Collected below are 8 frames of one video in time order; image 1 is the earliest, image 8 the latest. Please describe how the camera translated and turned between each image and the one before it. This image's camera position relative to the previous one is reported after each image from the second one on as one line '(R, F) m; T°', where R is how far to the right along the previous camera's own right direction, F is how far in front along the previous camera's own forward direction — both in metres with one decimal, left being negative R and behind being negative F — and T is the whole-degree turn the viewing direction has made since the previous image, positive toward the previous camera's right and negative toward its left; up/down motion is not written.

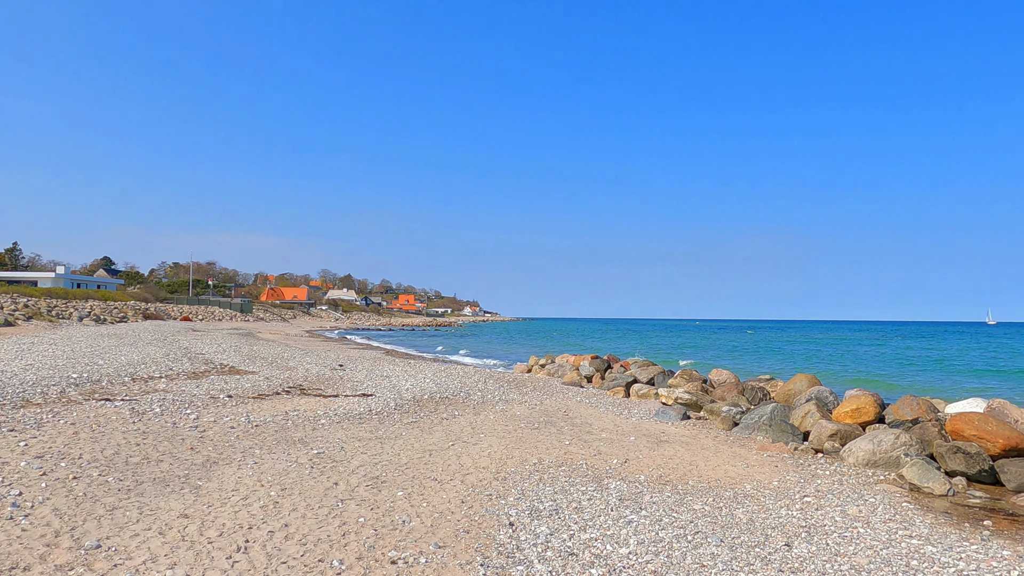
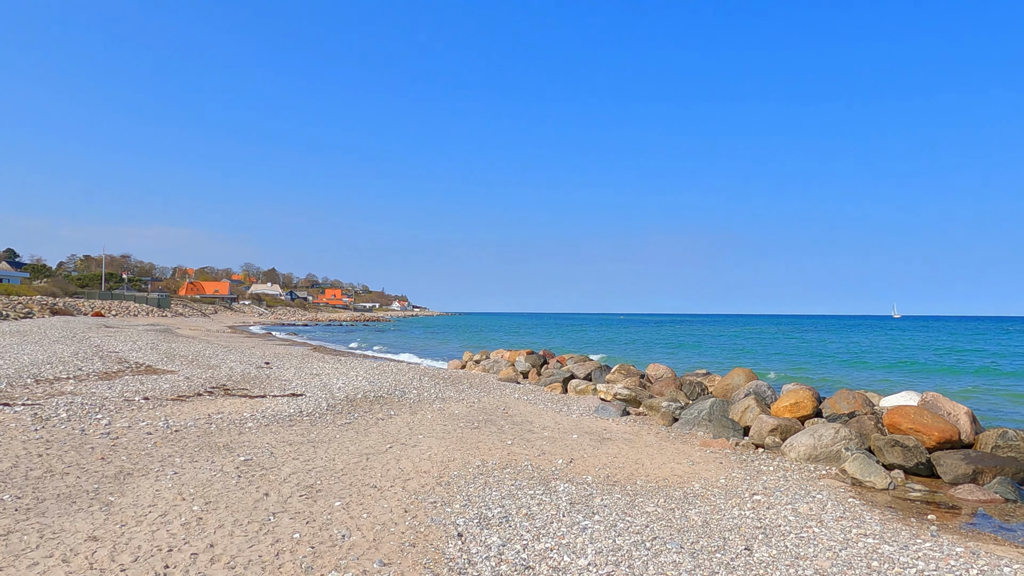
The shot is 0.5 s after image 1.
(-0.2, +0.6) m; +5°
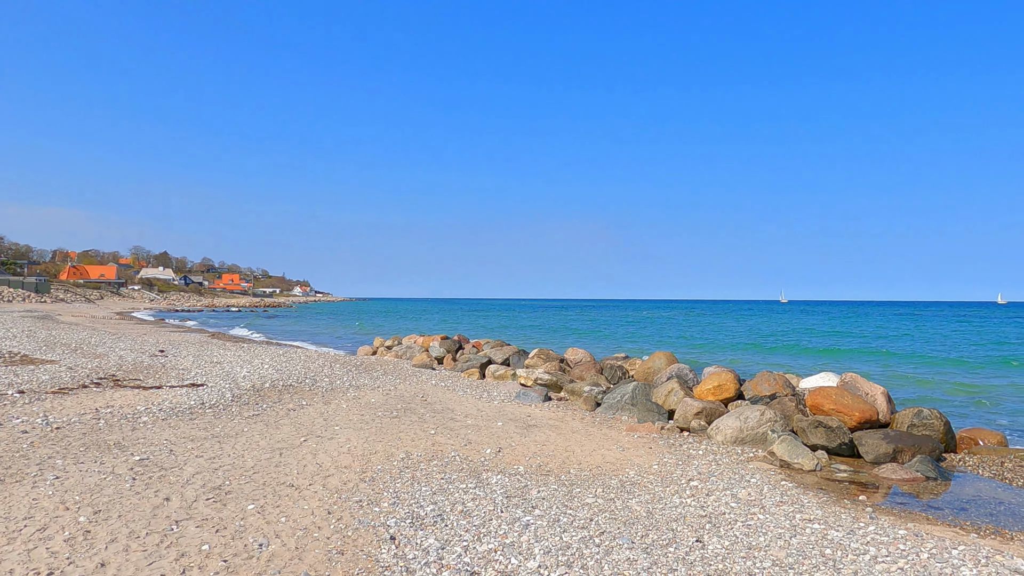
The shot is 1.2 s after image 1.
(-0.3, +0.8) m; +7°
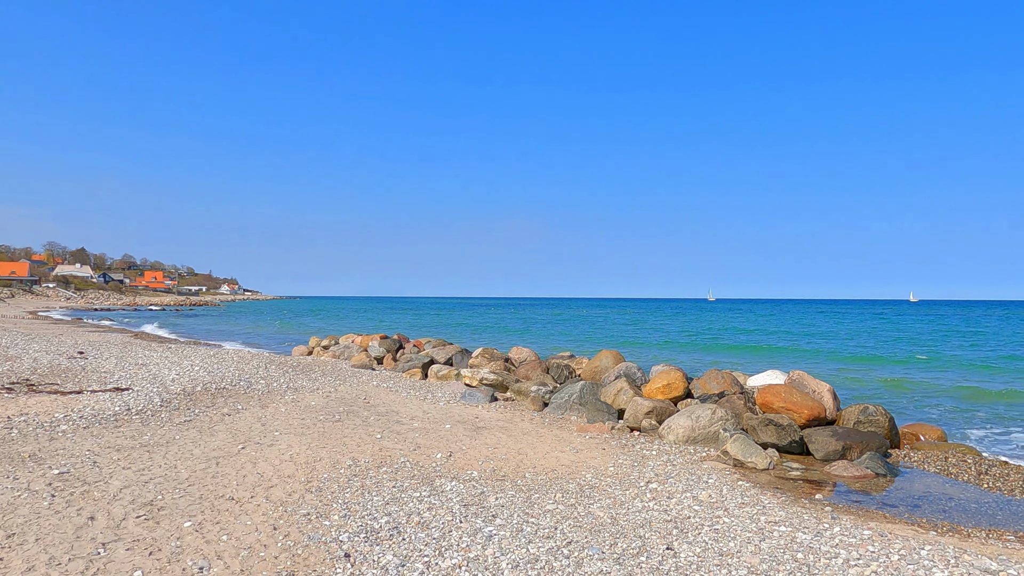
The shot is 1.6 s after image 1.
(-0.3, +0.5) m; +5°
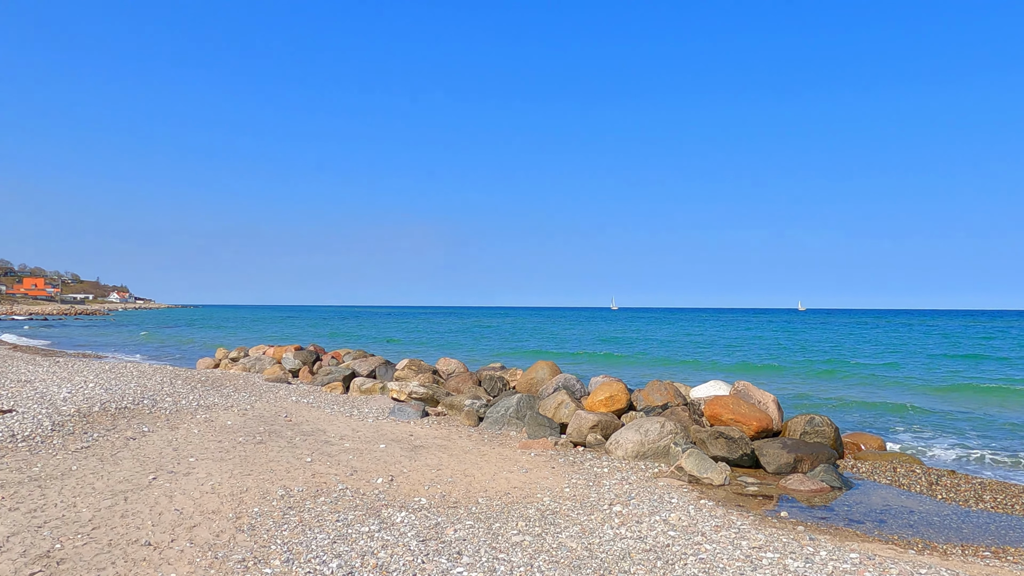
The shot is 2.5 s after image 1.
(-0.6, +1.0) m; +7°
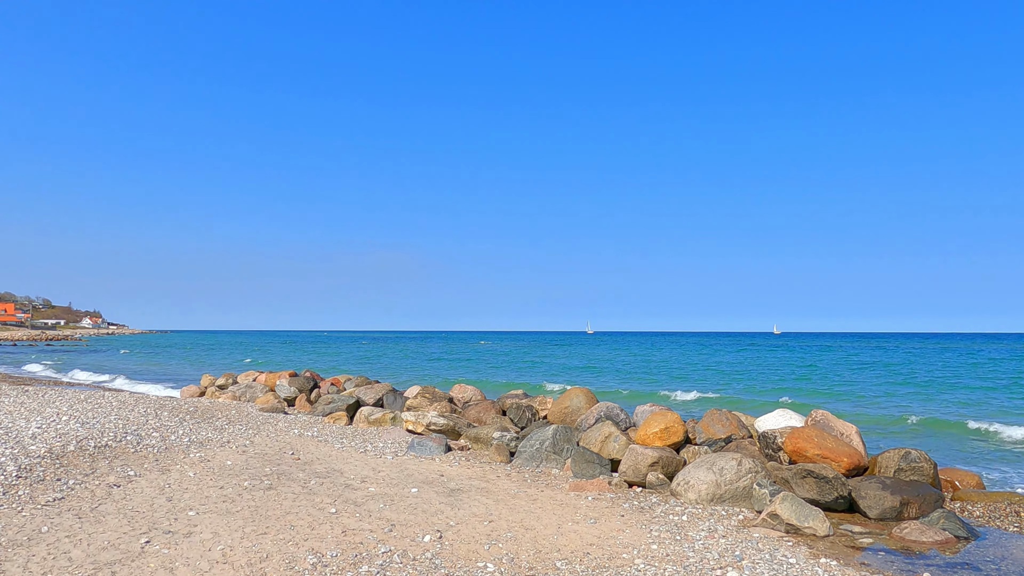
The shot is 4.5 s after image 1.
(-1.2, +2.0) m; +2°
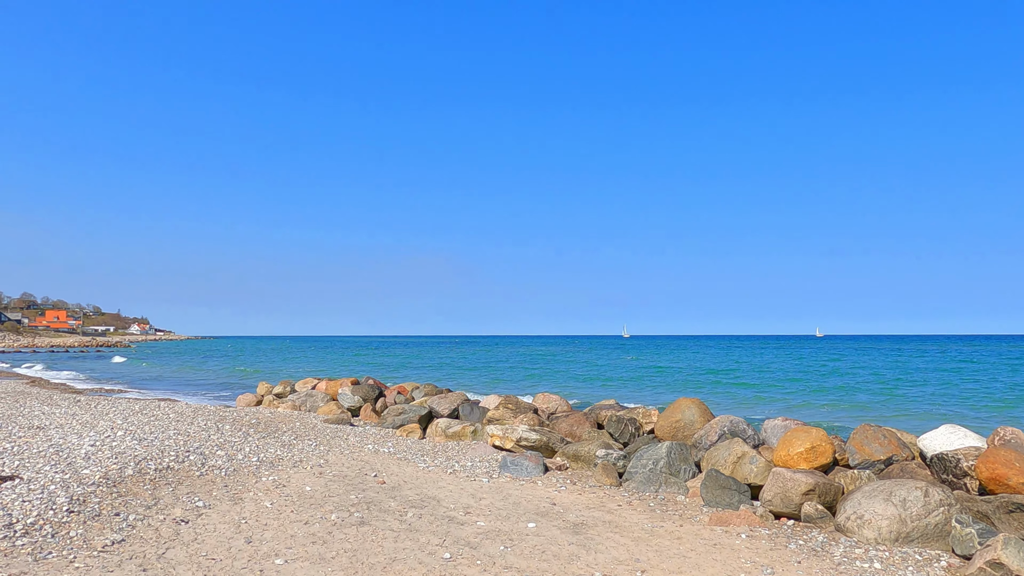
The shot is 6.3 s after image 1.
(-1.3, +2.0) m; -3°
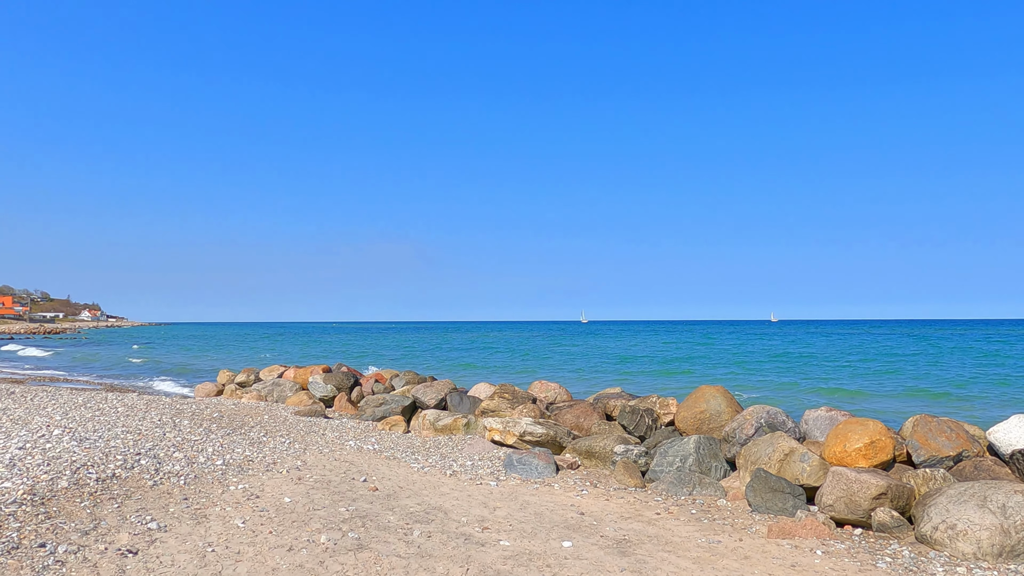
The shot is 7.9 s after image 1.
(-0.8, +1.9) m; +3°
